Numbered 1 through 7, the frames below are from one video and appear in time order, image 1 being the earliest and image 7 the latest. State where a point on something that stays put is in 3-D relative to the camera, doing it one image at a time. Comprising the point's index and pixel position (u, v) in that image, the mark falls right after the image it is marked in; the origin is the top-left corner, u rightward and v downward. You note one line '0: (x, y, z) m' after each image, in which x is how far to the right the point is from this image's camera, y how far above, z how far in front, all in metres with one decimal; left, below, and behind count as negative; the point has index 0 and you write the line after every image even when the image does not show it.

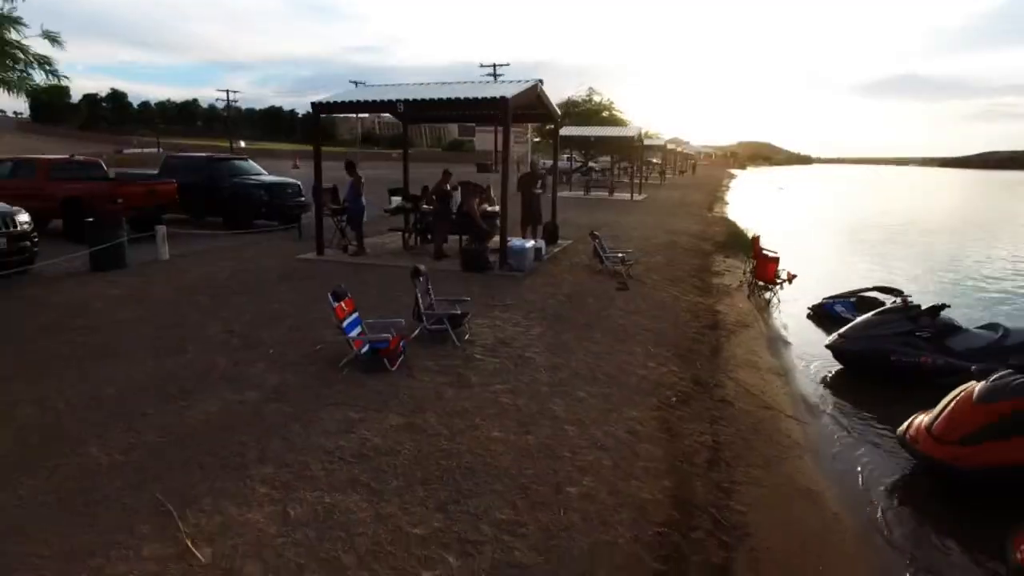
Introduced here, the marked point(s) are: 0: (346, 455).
0: (-0.6, -0.6, +2.5) m
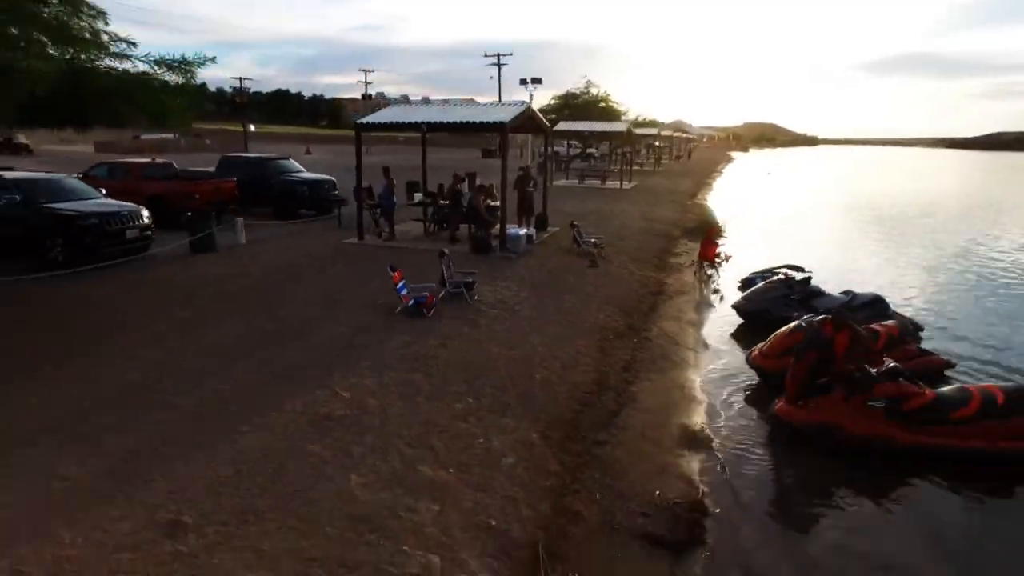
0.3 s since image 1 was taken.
0: (-0.7, -0.5, +4.3) m
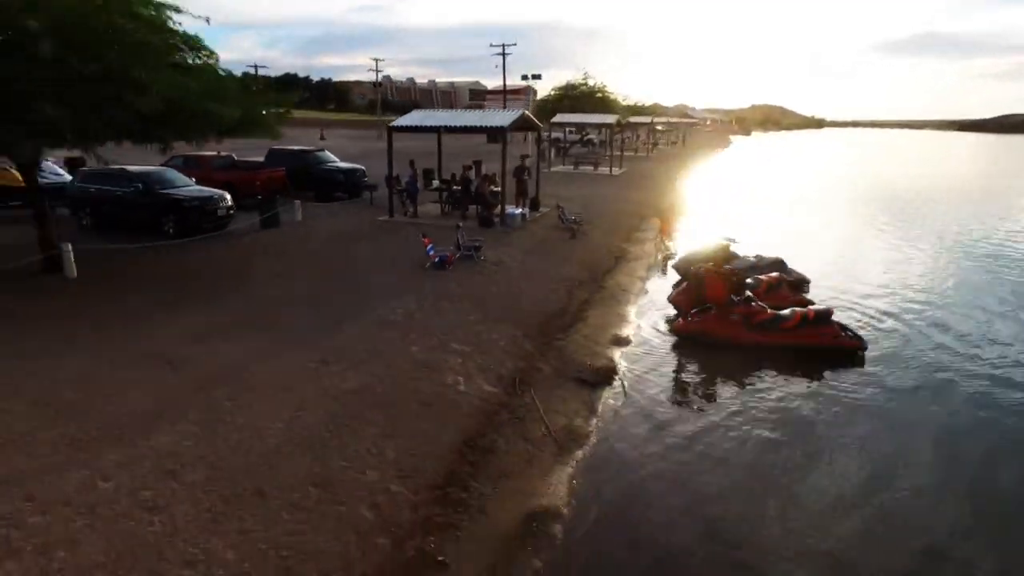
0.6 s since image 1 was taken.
0: (-0.7, -0.1, +6.5) m
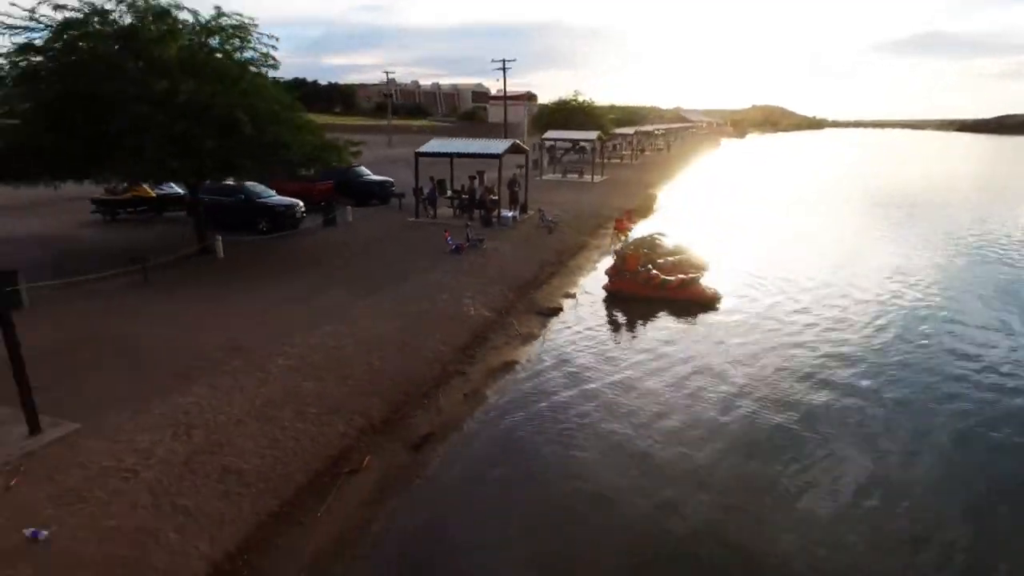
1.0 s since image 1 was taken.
0: (-0.9, +0.3, +10.1) m
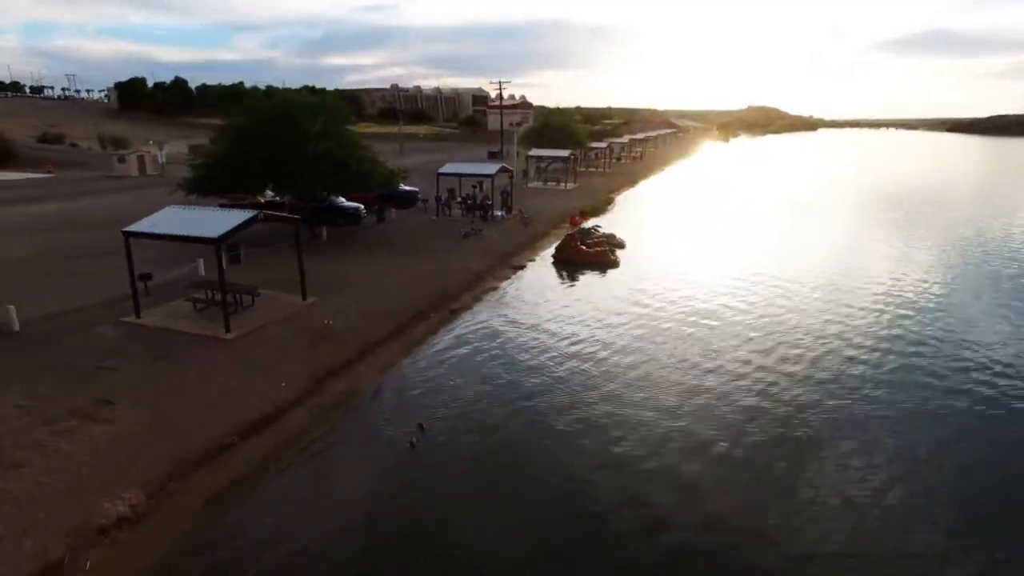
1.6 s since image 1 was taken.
0: (-1.2, +1.1, +16.8) m
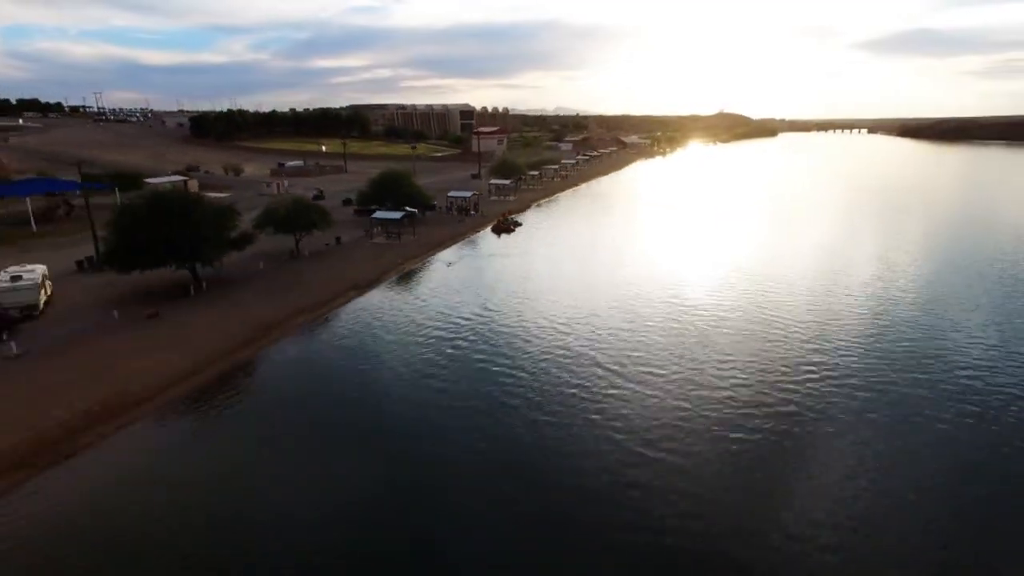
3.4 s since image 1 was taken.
0: (-3.6, +4.1, +43.5) m
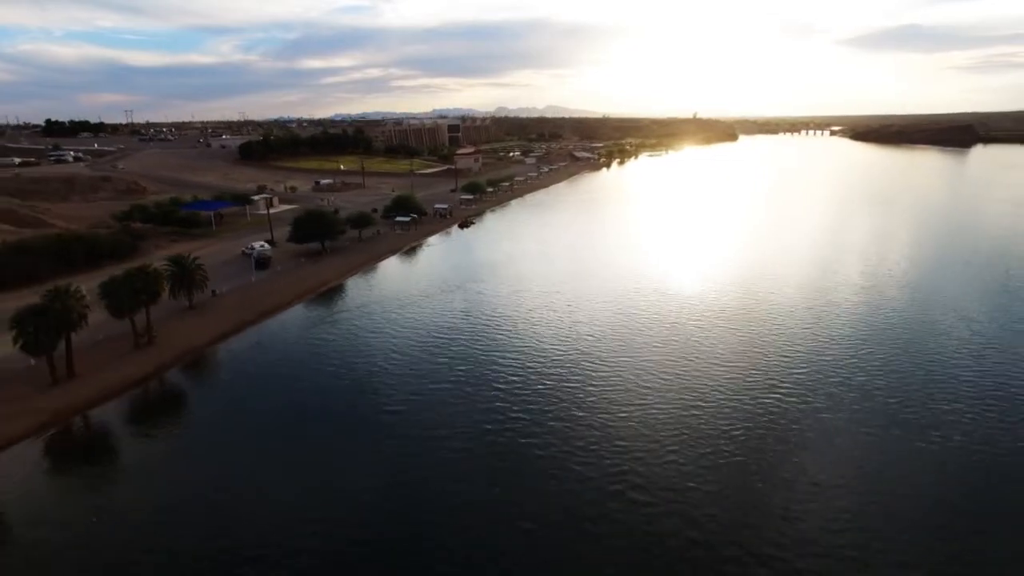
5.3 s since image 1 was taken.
0: (-8.5, +7.4, +76.5) m
